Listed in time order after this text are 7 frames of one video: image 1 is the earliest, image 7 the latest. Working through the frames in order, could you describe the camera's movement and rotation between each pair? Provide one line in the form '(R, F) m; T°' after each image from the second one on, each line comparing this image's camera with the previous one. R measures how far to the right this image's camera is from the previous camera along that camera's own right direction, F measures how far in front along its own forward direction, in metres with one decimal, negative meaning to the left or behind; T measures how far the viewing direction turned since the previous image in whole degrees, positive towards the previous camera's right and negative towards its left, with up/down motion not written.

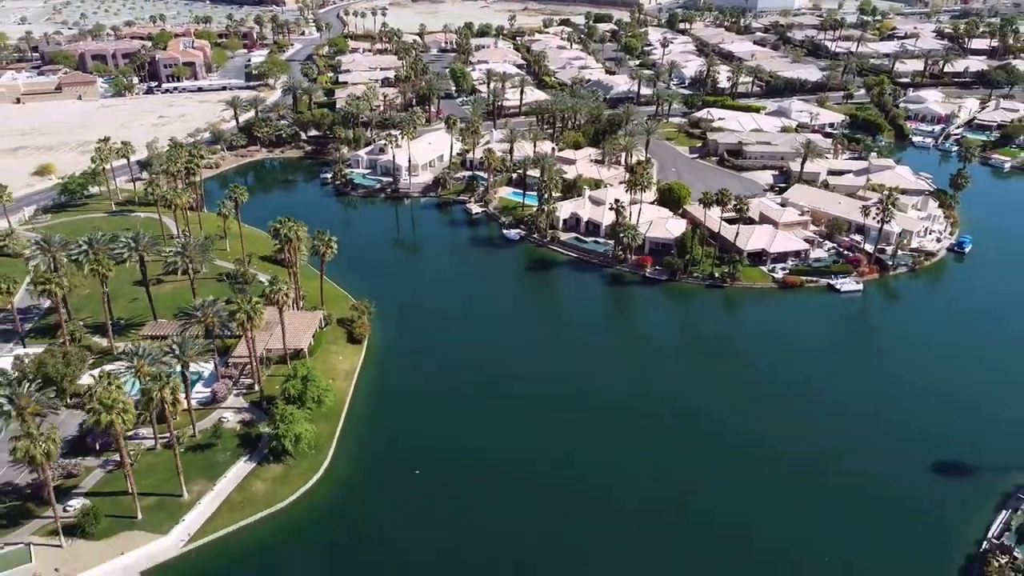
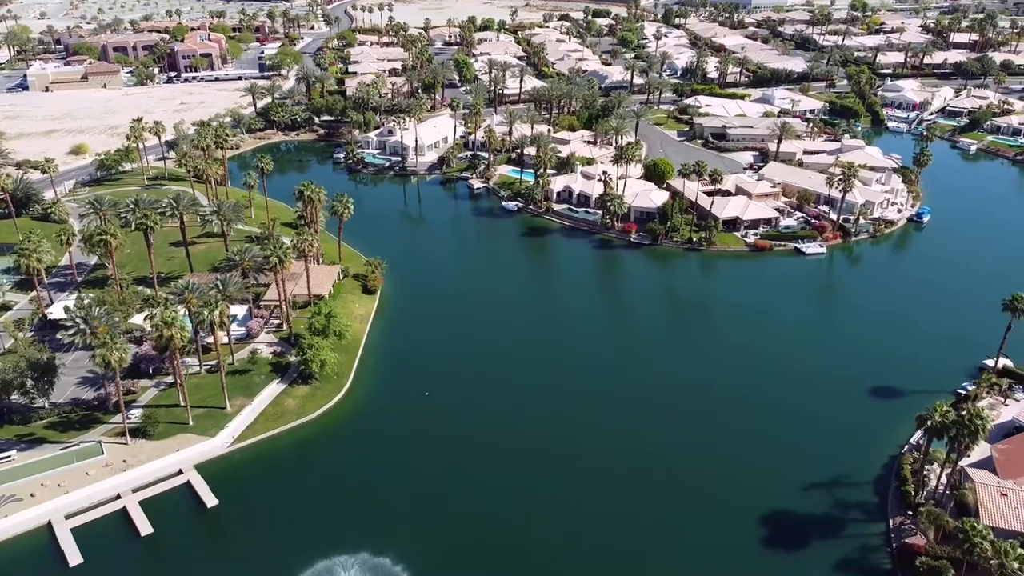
(+0.8, -9.7) m; 0°
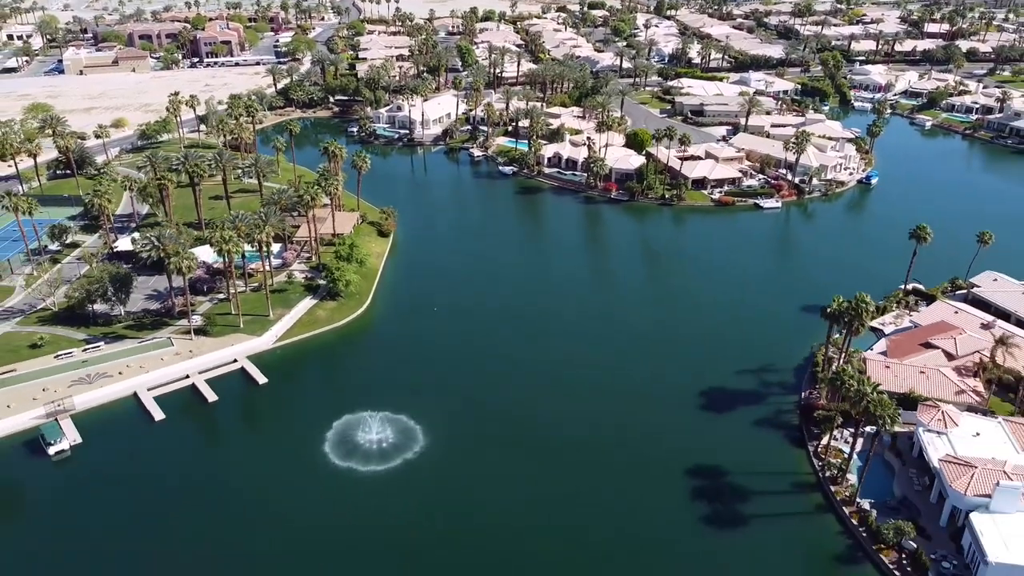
(+1.1, -14.3) m; 0°
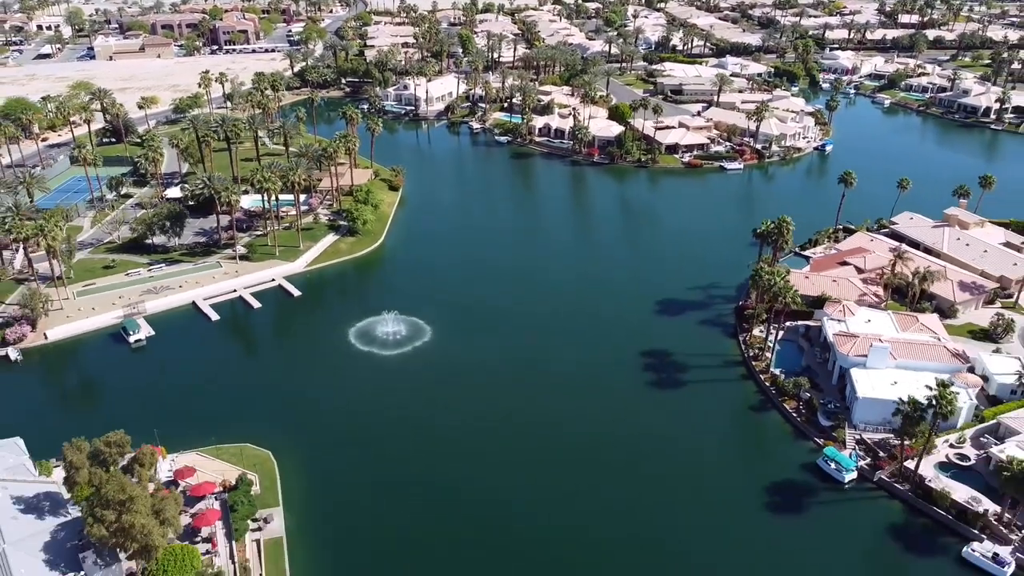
(+1.3, -15.3) m; 0°
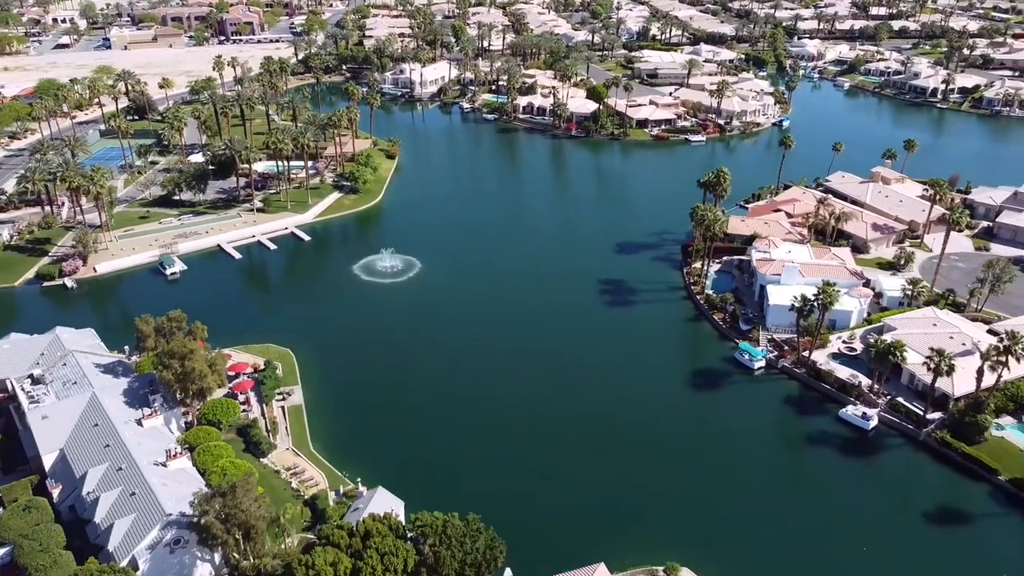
(+2.4, -13.9) m; 0°
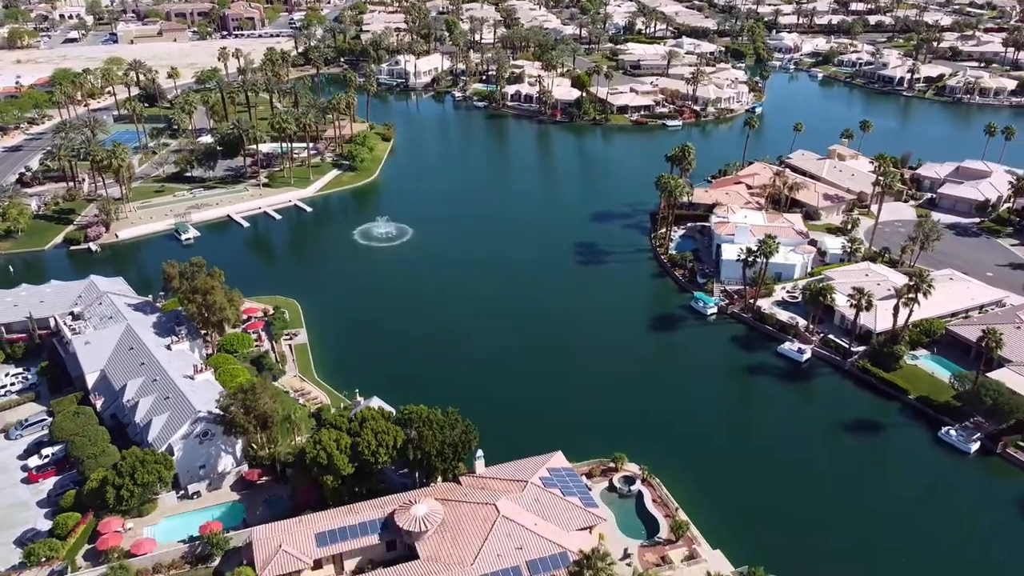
(+1.9, -9.3) m; 0°
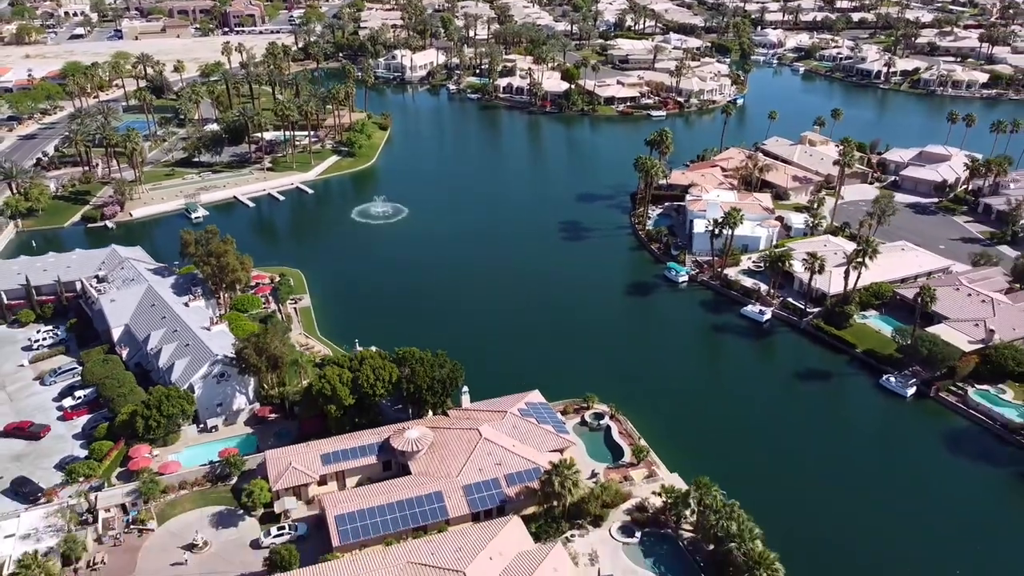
(+1.3, -7.0) m; 0°
